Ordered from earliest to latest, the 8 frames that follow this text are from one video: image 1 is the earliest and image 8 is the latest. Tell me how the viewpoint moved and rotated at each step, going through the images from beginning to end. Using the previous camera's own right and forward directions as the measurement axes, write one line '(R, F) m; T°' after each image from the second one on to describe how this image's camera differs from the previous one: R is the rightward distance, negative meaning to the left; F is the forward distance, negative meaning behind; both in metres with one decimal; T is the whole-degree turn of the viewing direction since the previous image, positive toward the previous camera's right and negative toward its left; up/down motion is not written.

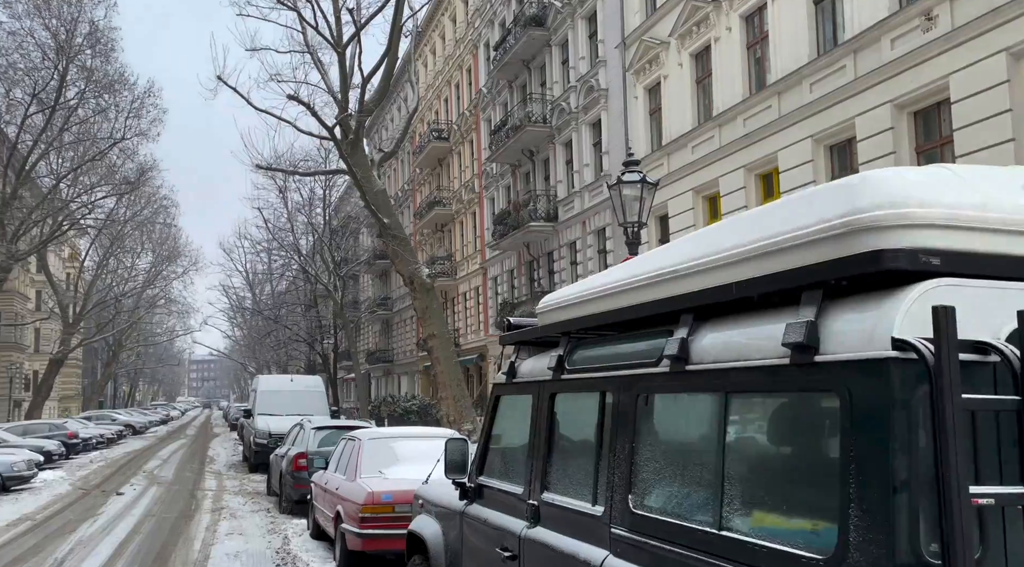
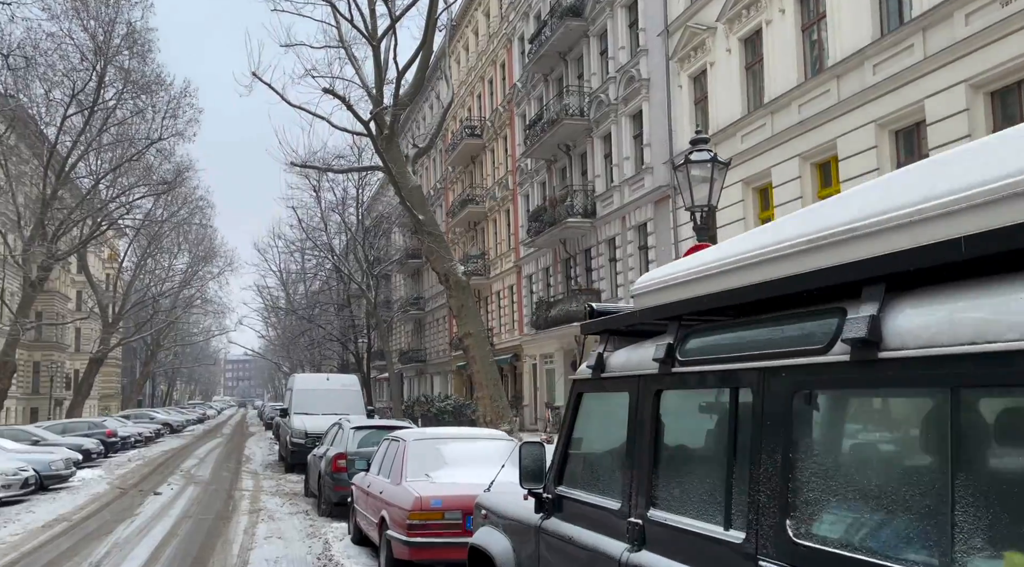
(-0.2, +0.5) m; -2°
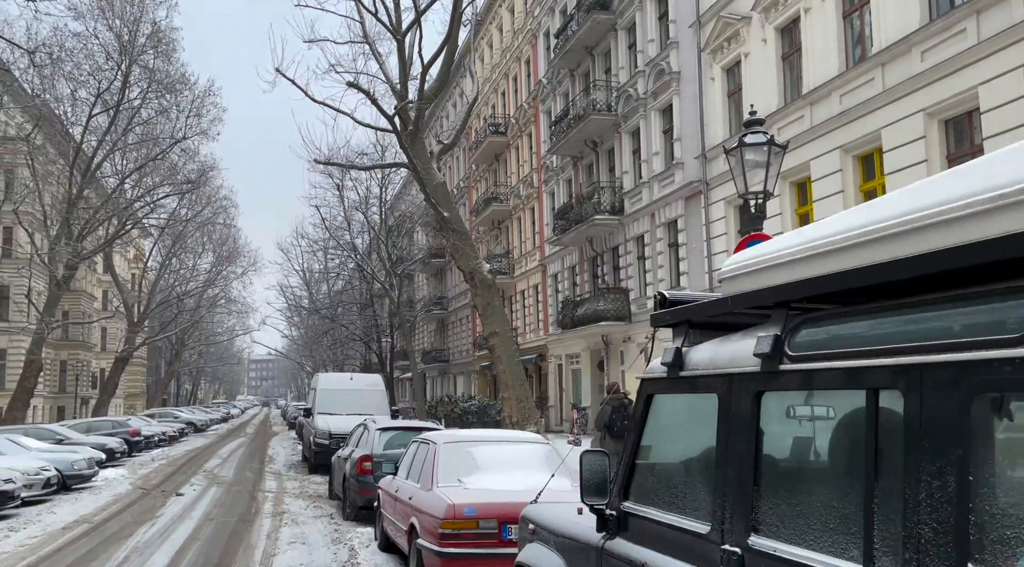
(-0.1, +0.4) m; -1°
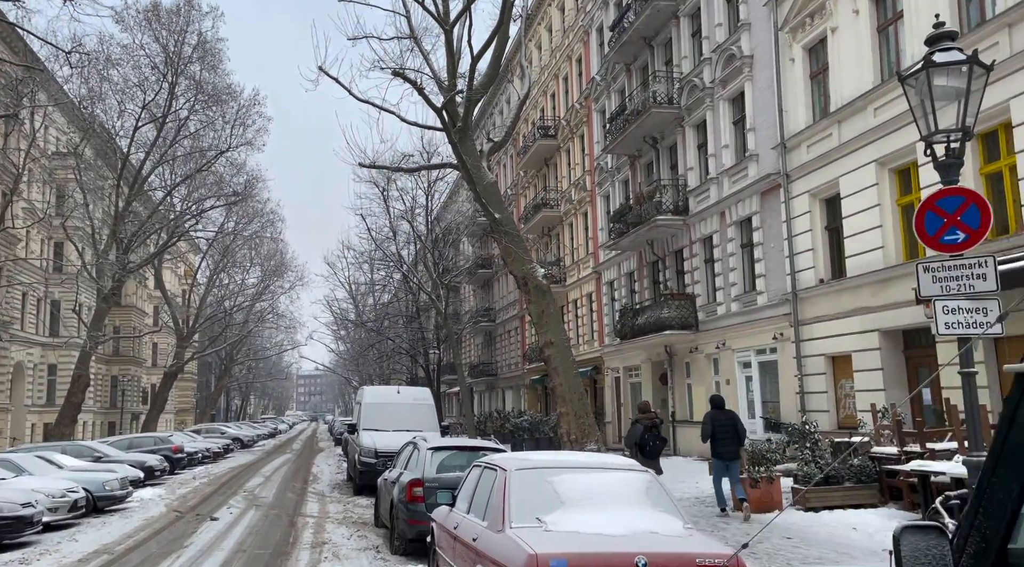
(-0.3, +1.6) m; -3°
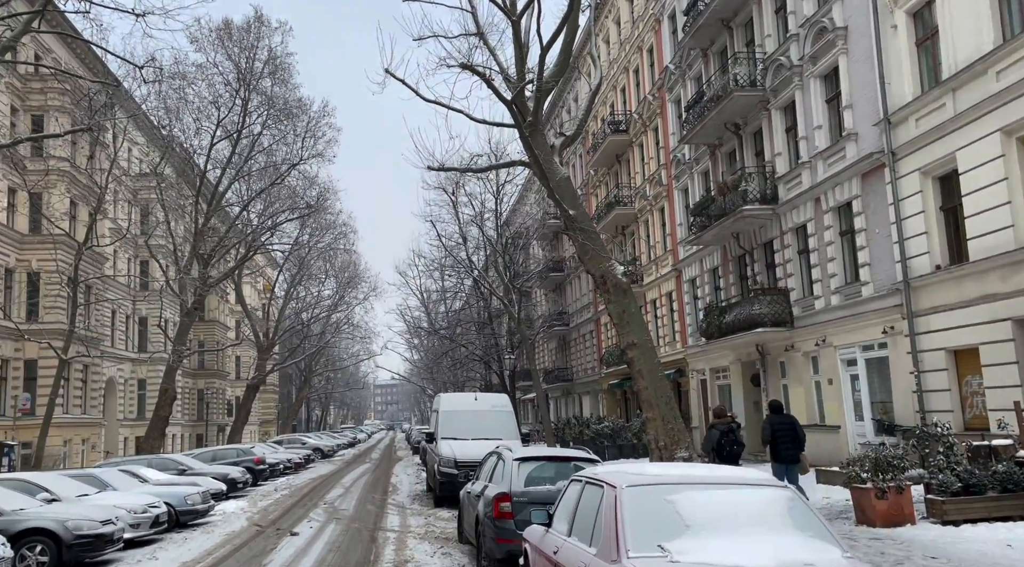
(-0.2, +1.1) m; -4°
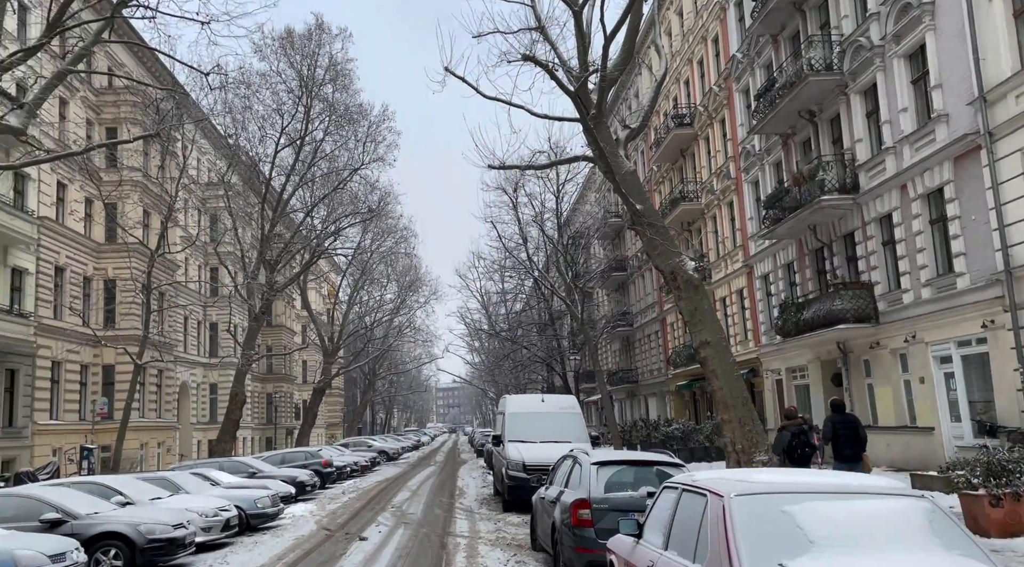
(-0.2, +0.6) m; -4°
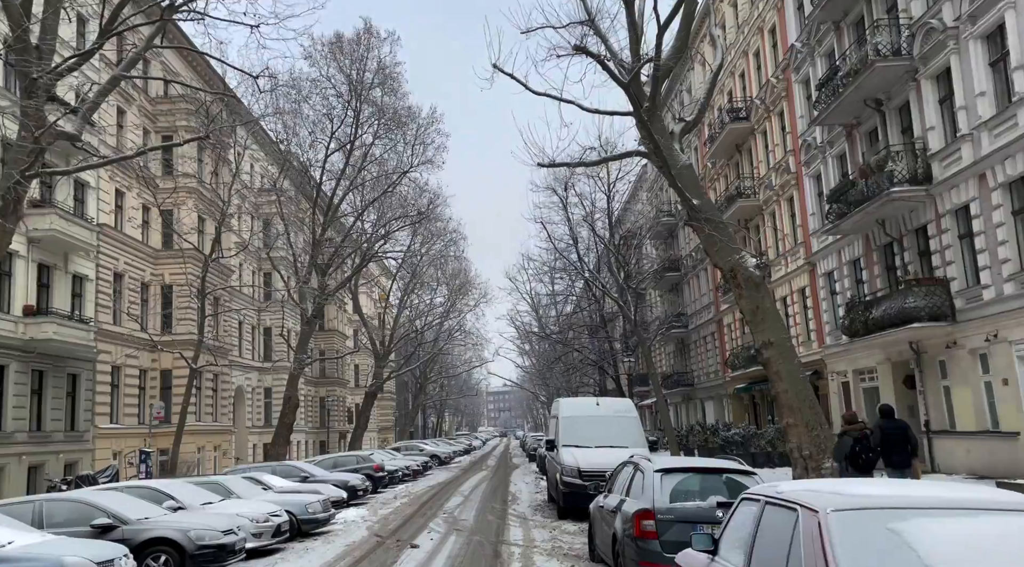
(-0.1, +0.7) m; -3°
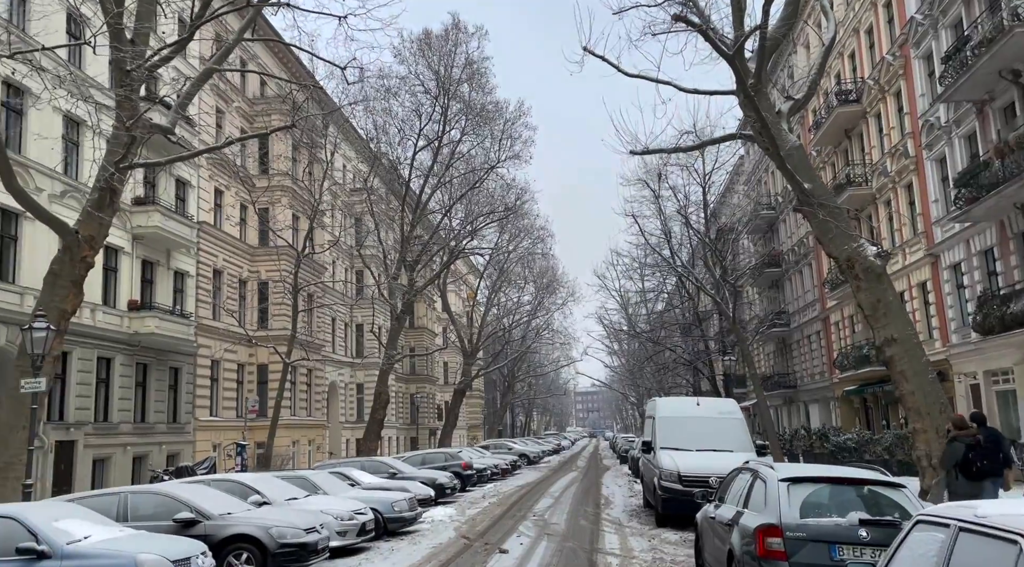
(-0.1, +1.2) m; -5°
